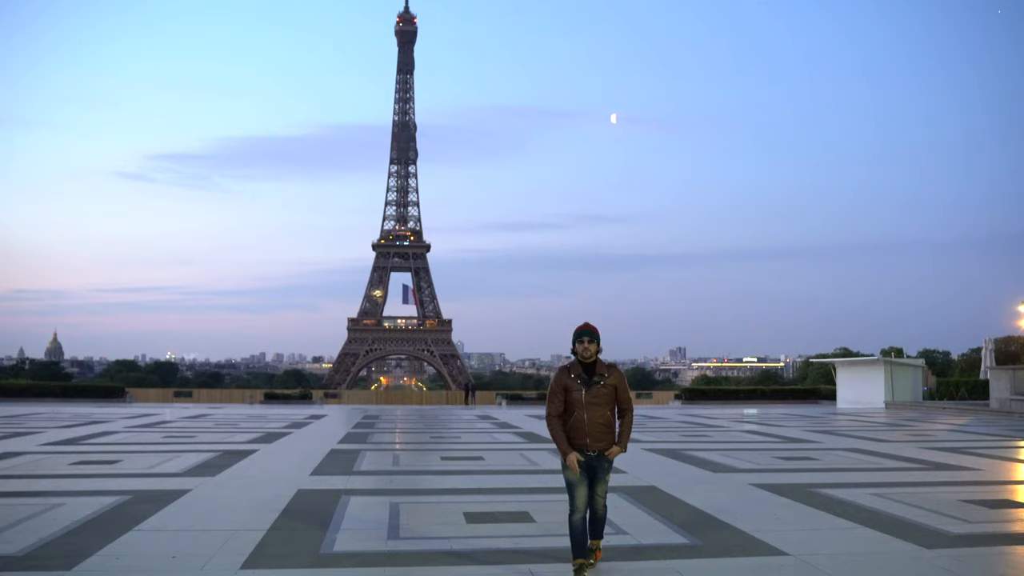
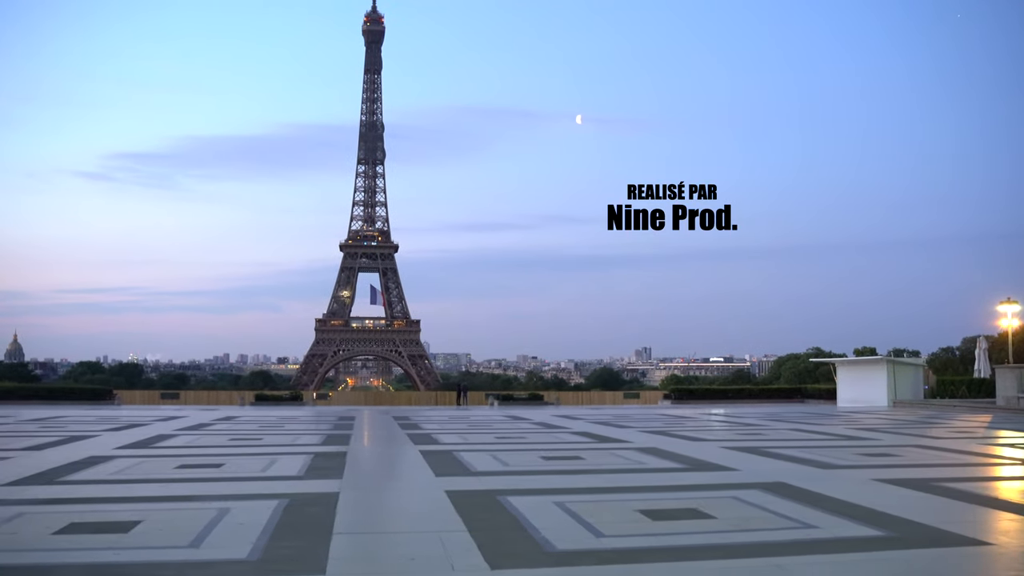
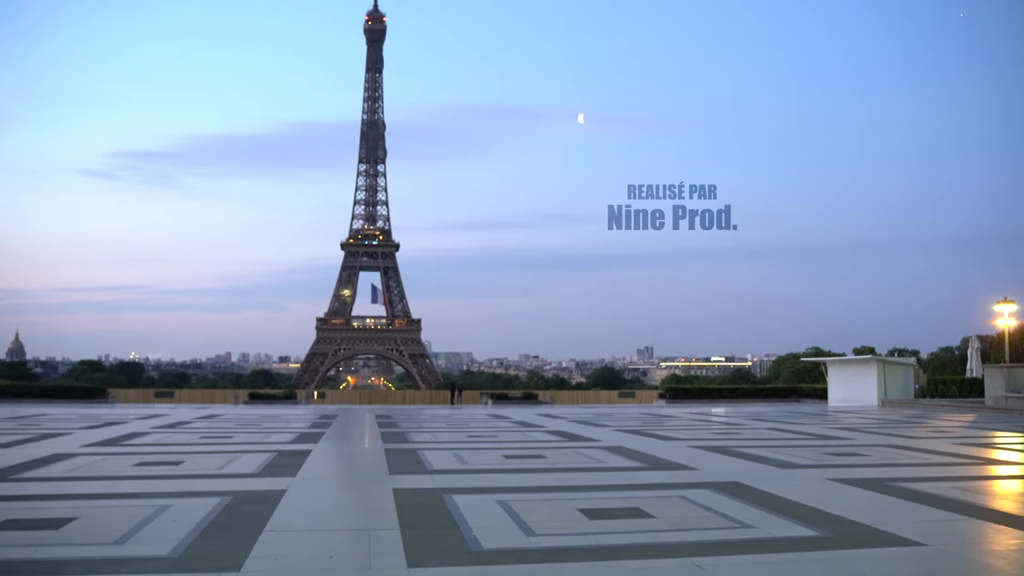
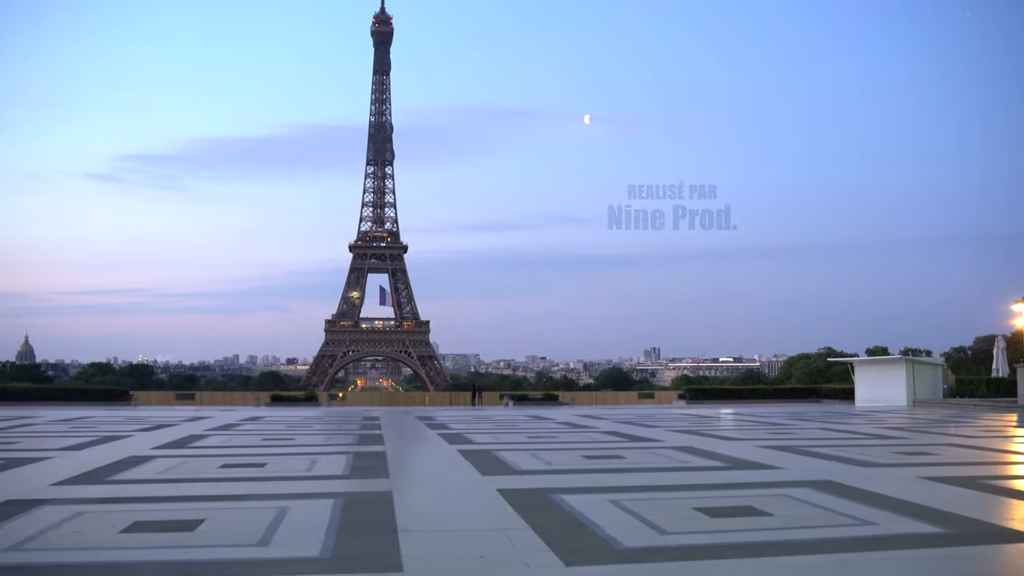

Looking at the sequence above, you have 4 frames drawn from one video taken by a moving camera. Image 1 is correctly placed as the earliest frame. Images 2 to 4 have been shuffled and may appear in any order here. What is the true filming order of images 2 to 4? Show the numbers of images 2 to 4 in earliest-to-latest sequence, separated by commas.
3, 2, 4
